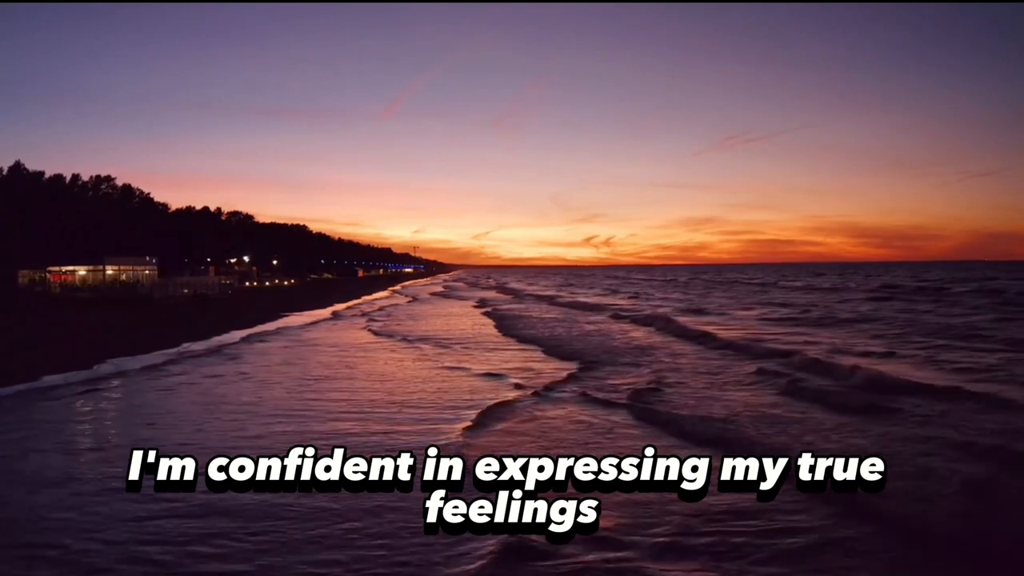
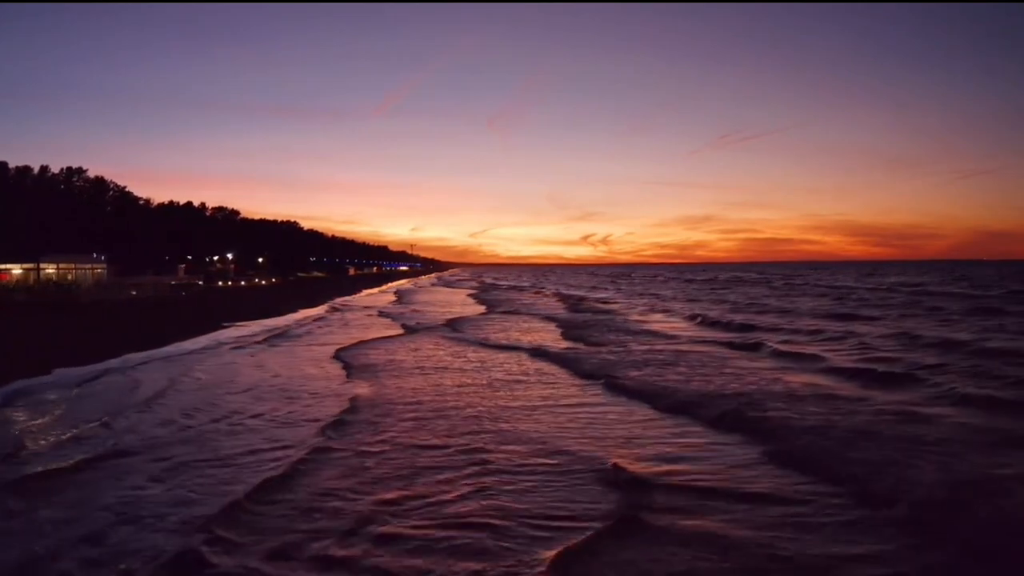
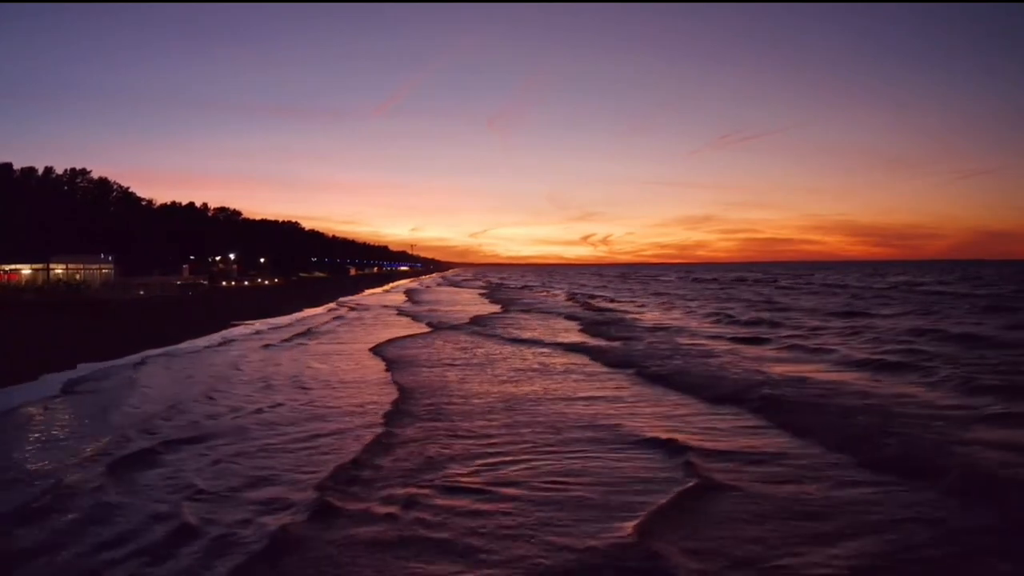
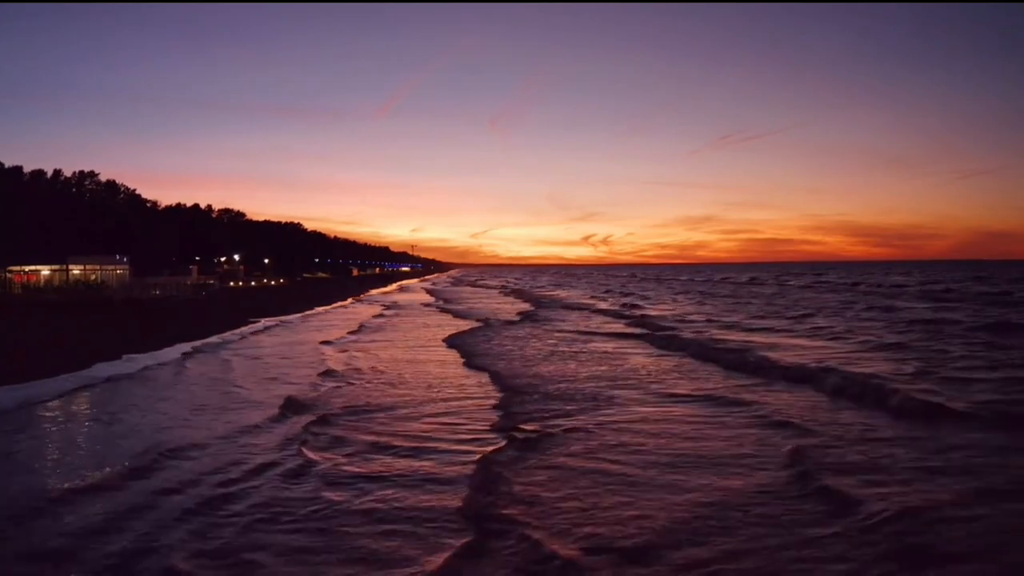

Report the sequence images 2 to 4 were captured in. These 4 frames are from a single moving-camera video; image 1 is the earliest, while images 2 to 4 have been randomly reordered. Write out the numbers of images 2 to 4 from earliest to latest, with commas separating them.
4, 3, 2
